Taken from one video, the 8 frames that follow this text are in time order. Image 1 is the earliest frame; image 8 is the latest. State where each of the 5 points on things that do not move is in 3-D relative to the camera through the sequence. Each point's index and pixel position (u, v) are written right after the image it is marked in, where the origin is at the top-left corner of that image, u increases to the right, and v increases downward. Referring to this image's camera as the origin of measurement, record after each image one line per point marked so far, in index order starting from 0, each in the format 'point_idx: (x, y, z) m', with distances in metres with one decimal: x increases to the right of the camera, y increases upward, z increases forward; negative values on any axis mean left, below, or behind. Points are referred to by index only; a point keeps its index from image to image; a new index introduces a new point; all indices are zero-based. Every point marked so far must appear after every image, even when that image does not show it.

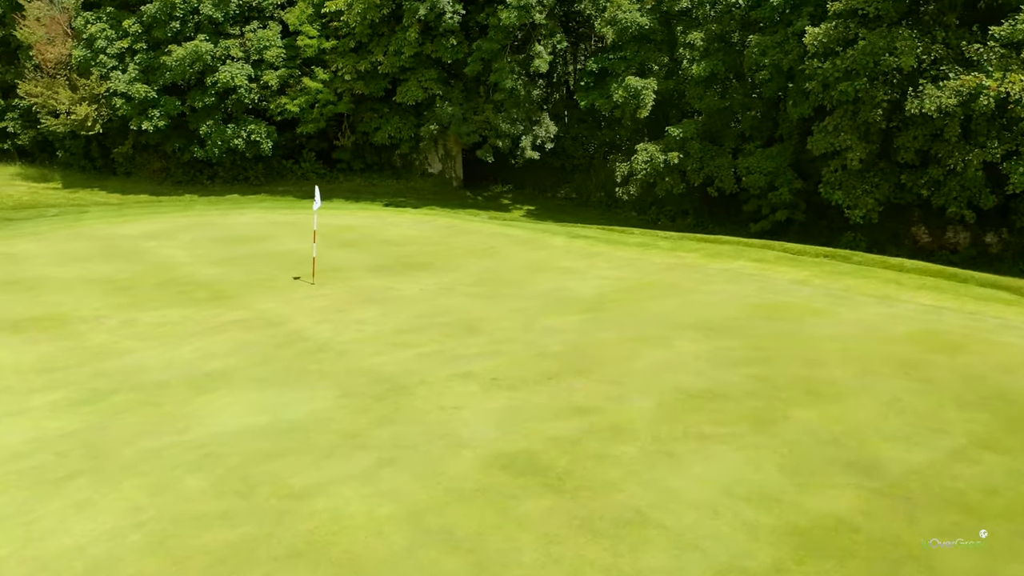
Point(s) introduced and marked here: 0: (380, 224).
0: (-3.2, +1.6, +19.6) m
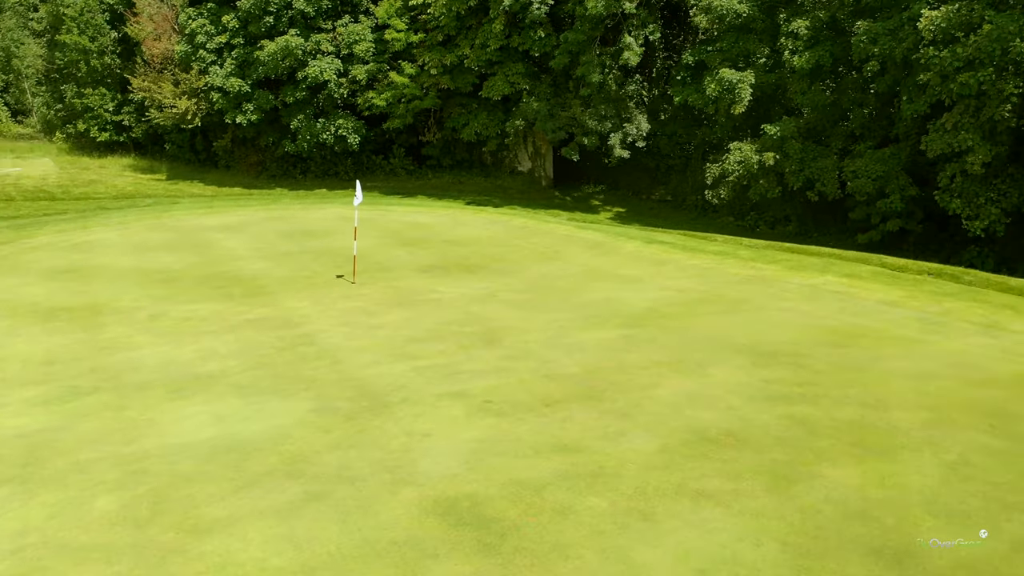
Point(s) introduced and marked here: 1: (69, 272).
0: (-1.4, +1.5, +18.9) m
1: (-7.4, +0.2, +13.7) m
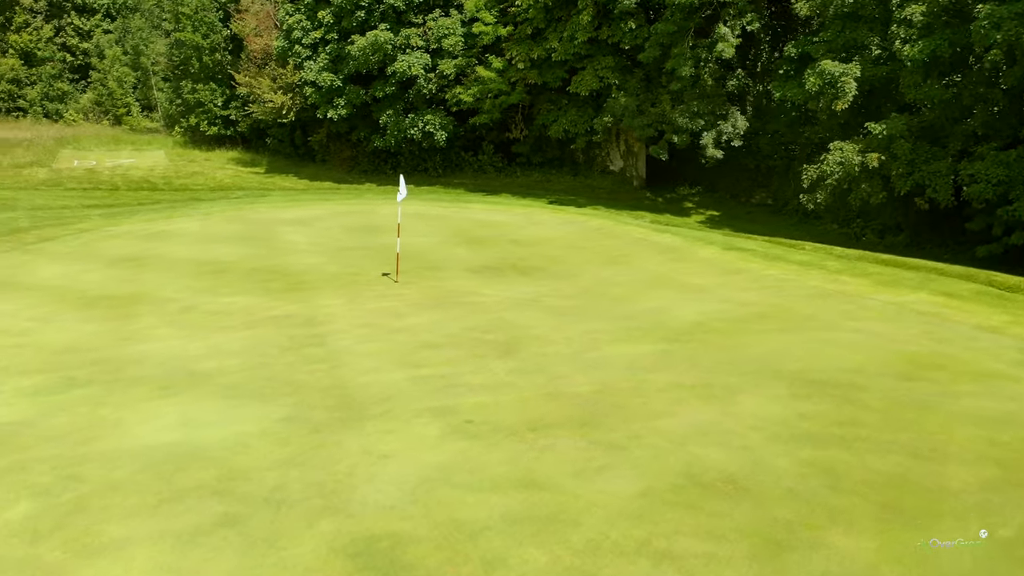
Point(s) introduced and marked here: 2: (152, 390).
0: (+0.3, +1.5, +18.2) m
1: (-6.4, +0.5, +13.9) m
2: (-3.4, -1.0, +7.7) m
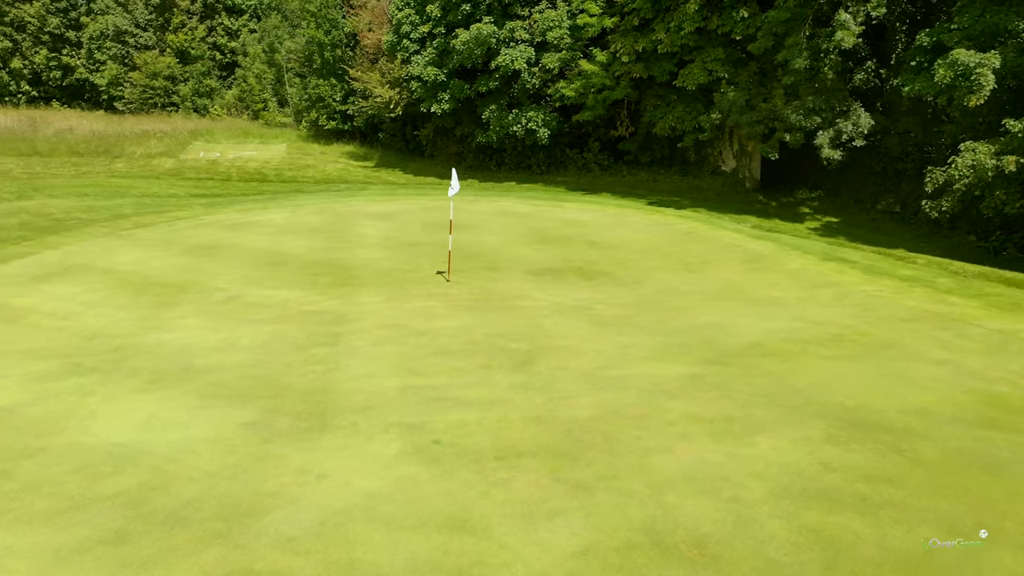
0: (+2.2, +1.4, +17.2) m
1: (-5.3, +0.7, +14.1) m
2: (-3.4, -0.9, +7.5) m
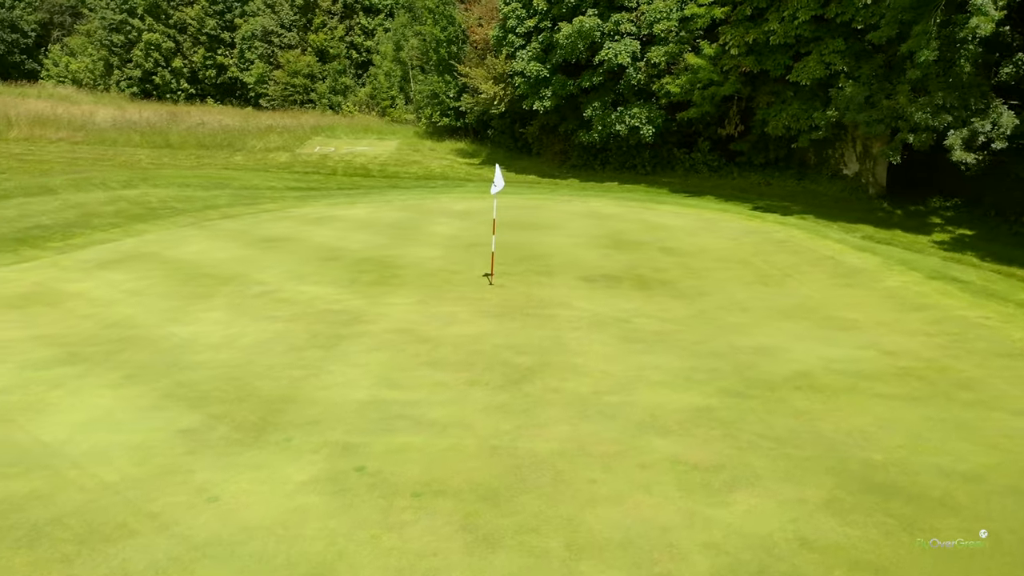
0: (+3.7, +1.2, +15.8) m
1: (-4.1, +0.8, +14.1) m
2: (-3.5, -0.8, +7.3) m
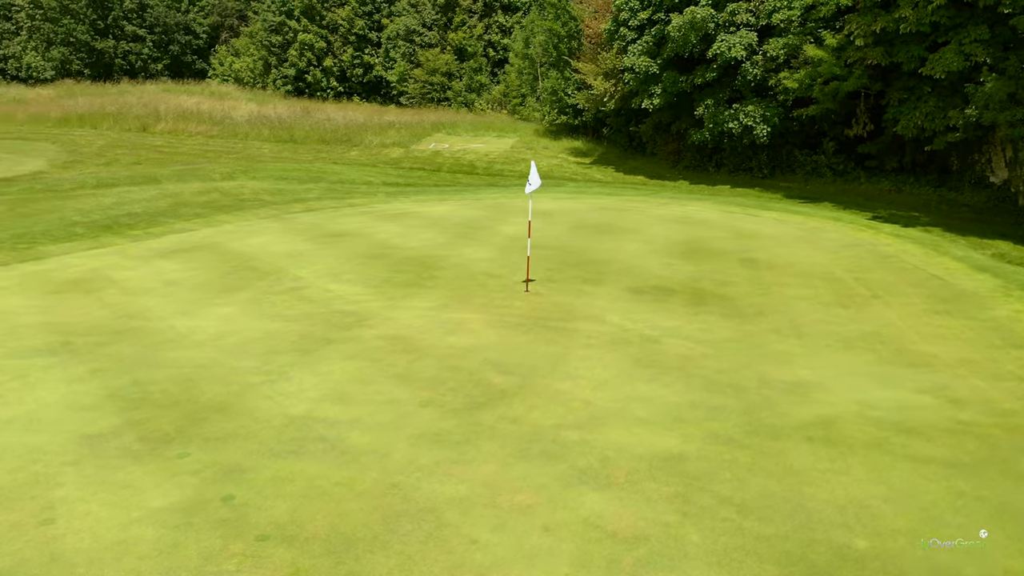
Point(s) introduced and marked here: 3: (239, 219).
0: (+5.0, +0.9, +14.2) m
1: (-3.0, +0.9, +13.9) m
2: (-3.7, -0.7, +7.1) m
3: (-5.2, +1.3, +15.8) m
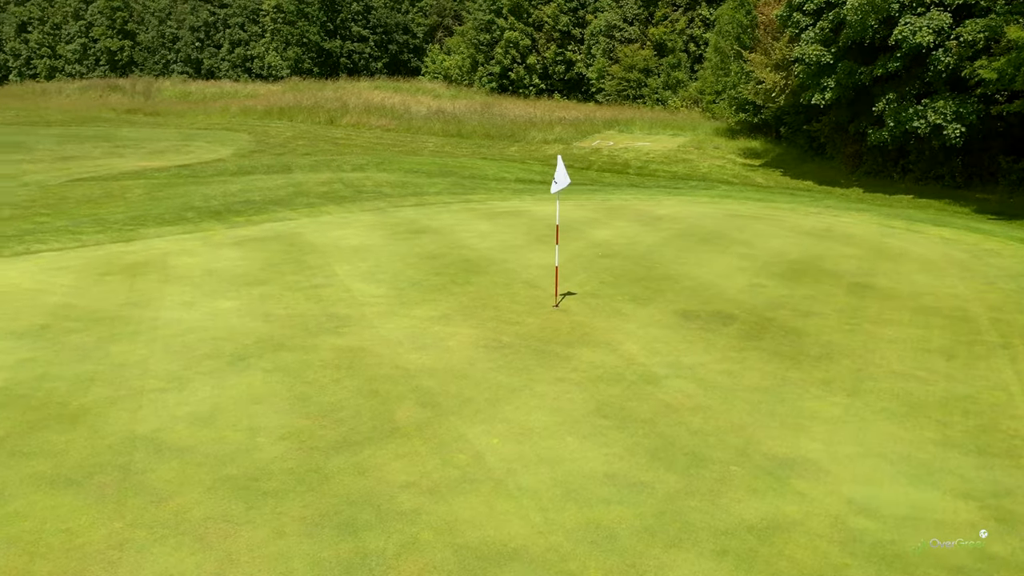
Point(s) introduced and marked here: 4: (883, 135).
0: (+6.3, +0.4, +11.4) m
1: (-1.6, +0.9, +13.2) m
2: (-4.1, -0.6, +6.8) m
3: (-3.2, +1.5, +15.6) m
4: (+8.0, +3.3, +17.8) m
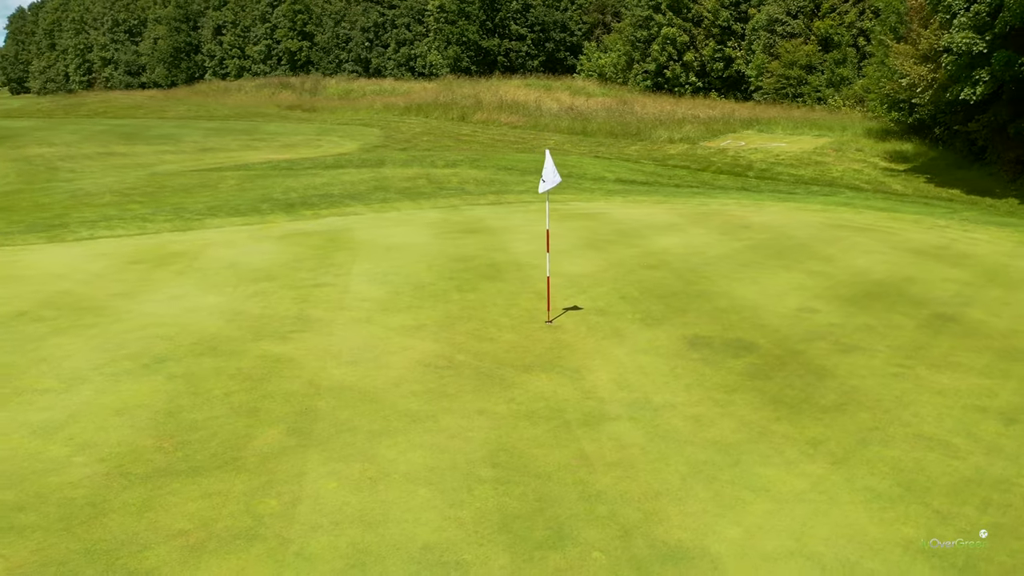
0: (+6.6, -0.1, +9.1) m
1: (-0.7, +0.8, +12.5) m
2: (-4.6, -0.5, +6.7) m
3: (-1.8, +1.5, +15.2) m
4: (+9.7, +2.8, +15.0) m
